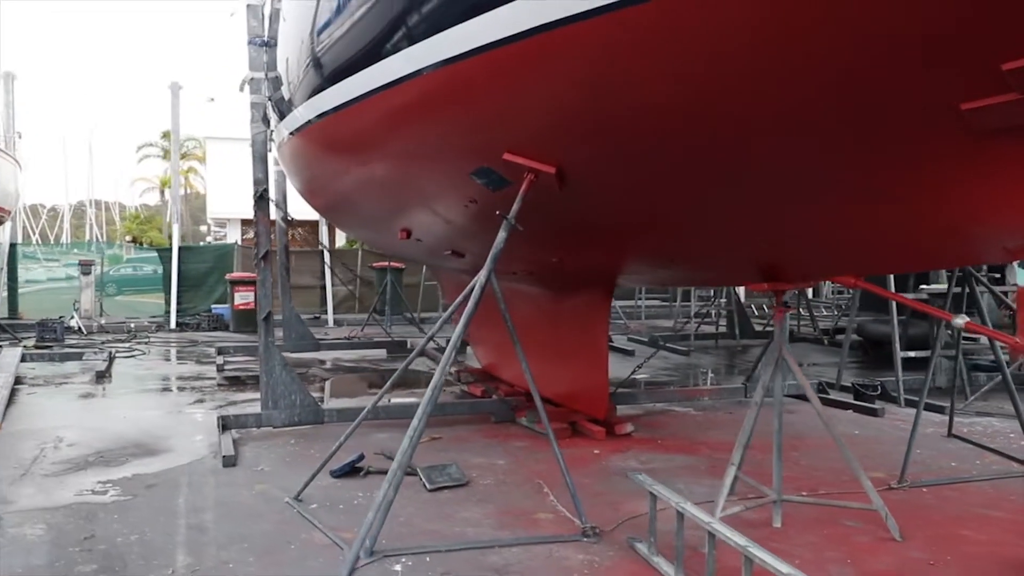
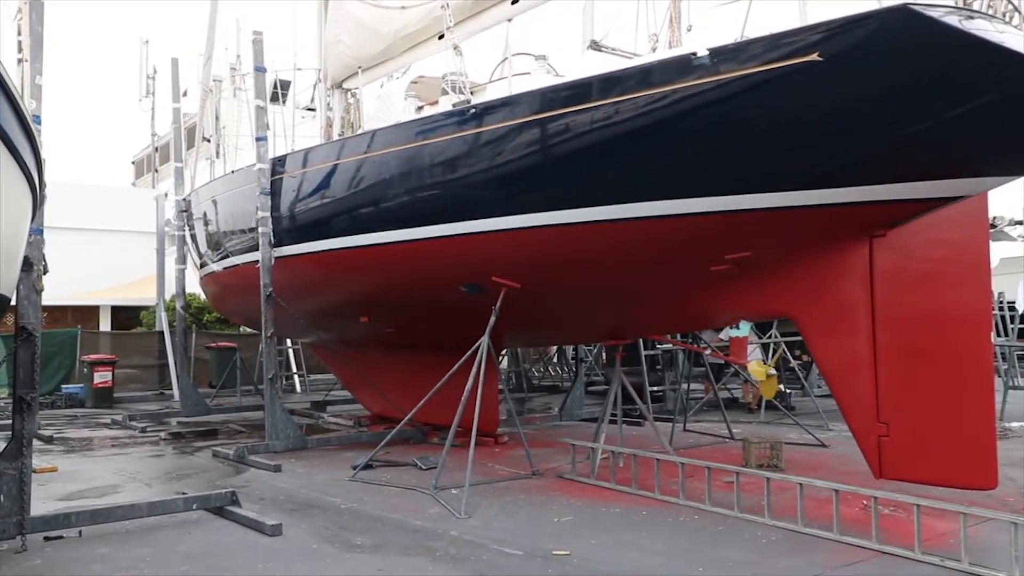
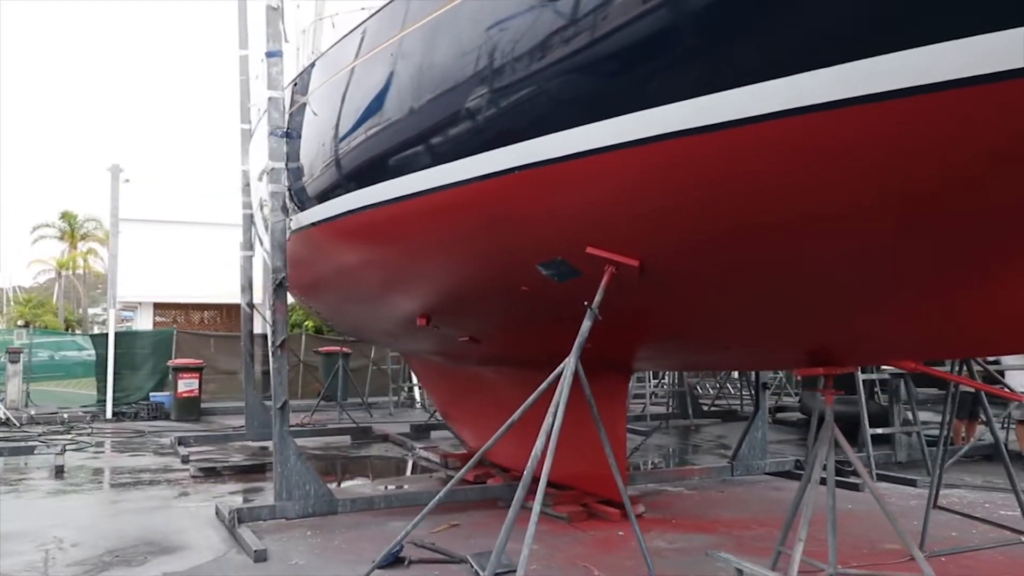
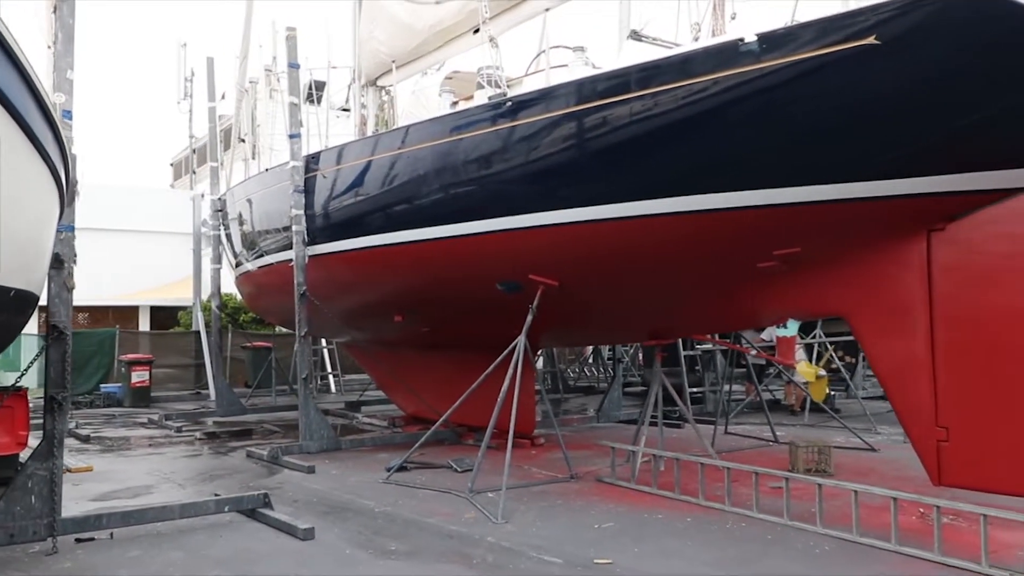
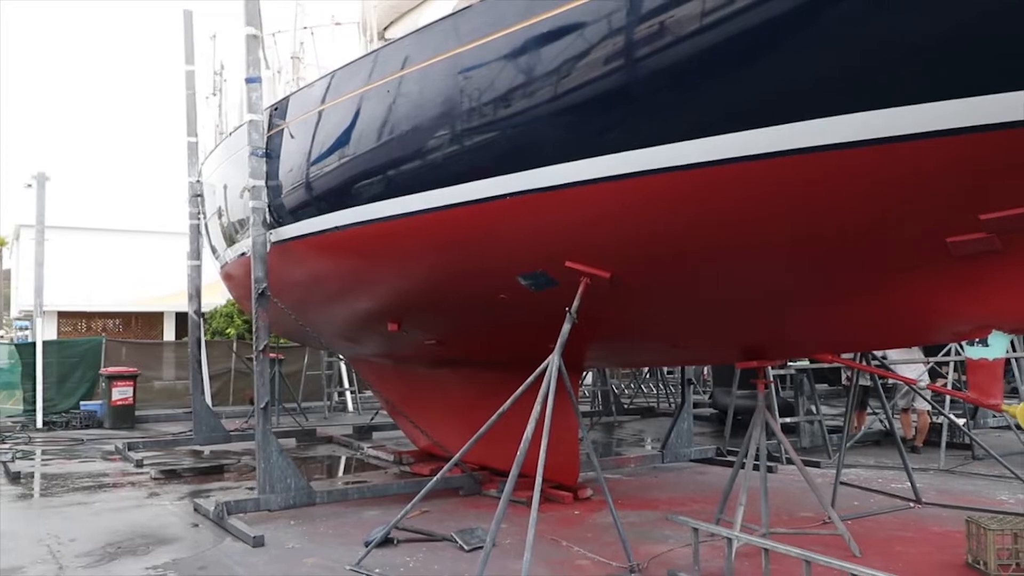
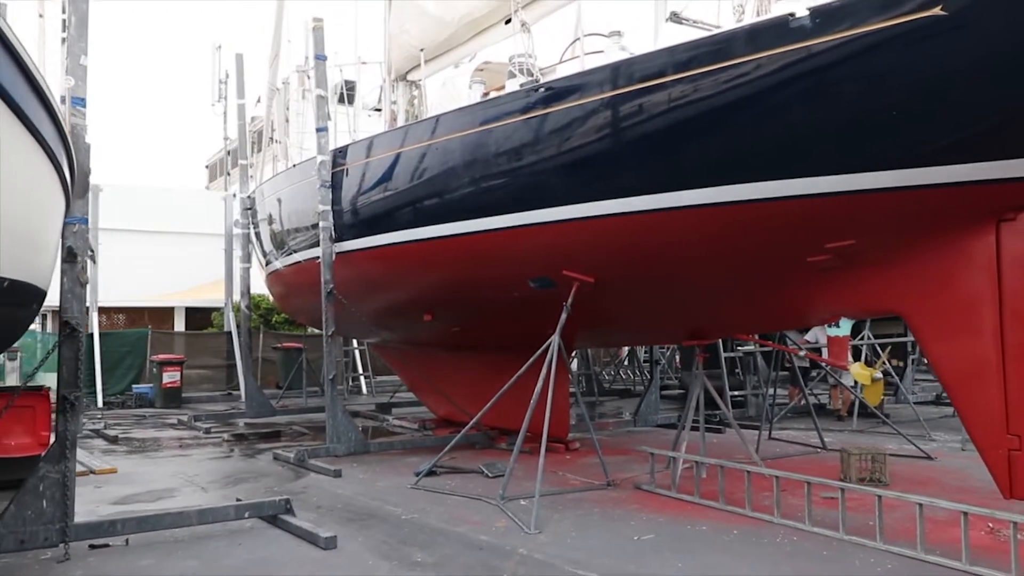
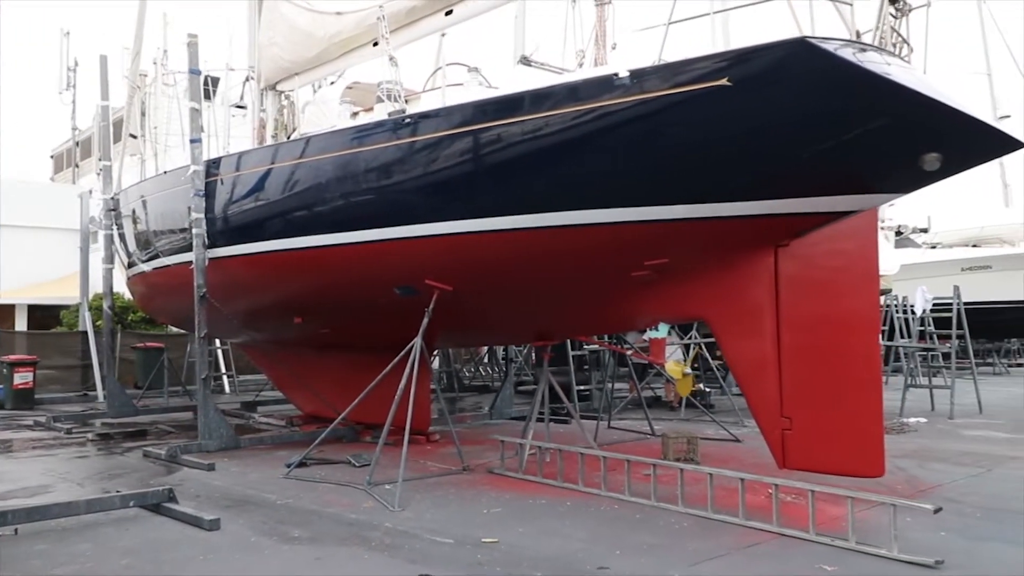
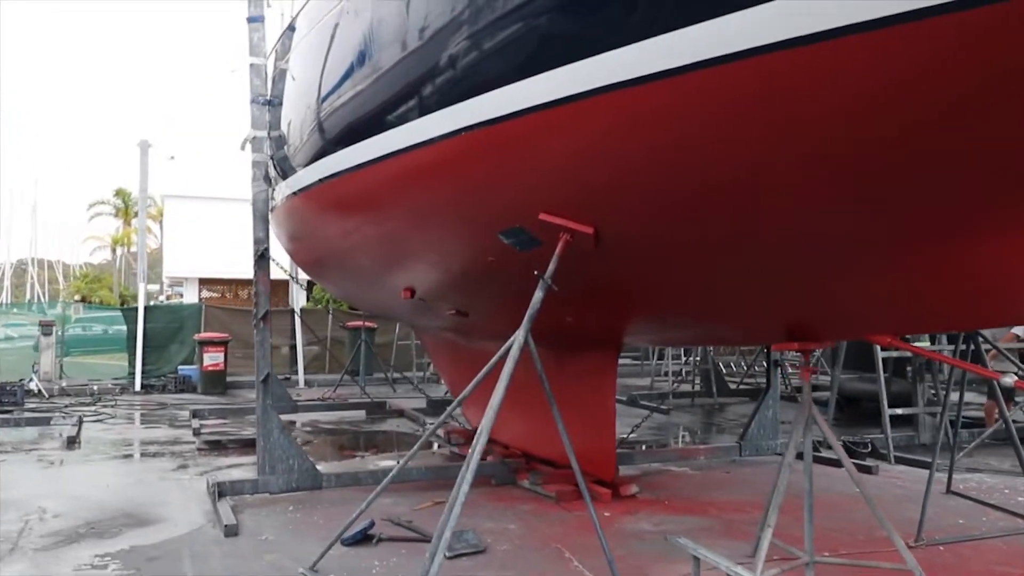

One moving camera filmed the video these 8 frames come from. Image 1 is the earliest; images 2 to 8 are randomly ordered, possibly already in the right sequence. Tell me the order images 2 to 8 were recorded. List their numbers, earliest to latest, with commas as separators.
8, 3, 5, 6, 4, 2, 7
